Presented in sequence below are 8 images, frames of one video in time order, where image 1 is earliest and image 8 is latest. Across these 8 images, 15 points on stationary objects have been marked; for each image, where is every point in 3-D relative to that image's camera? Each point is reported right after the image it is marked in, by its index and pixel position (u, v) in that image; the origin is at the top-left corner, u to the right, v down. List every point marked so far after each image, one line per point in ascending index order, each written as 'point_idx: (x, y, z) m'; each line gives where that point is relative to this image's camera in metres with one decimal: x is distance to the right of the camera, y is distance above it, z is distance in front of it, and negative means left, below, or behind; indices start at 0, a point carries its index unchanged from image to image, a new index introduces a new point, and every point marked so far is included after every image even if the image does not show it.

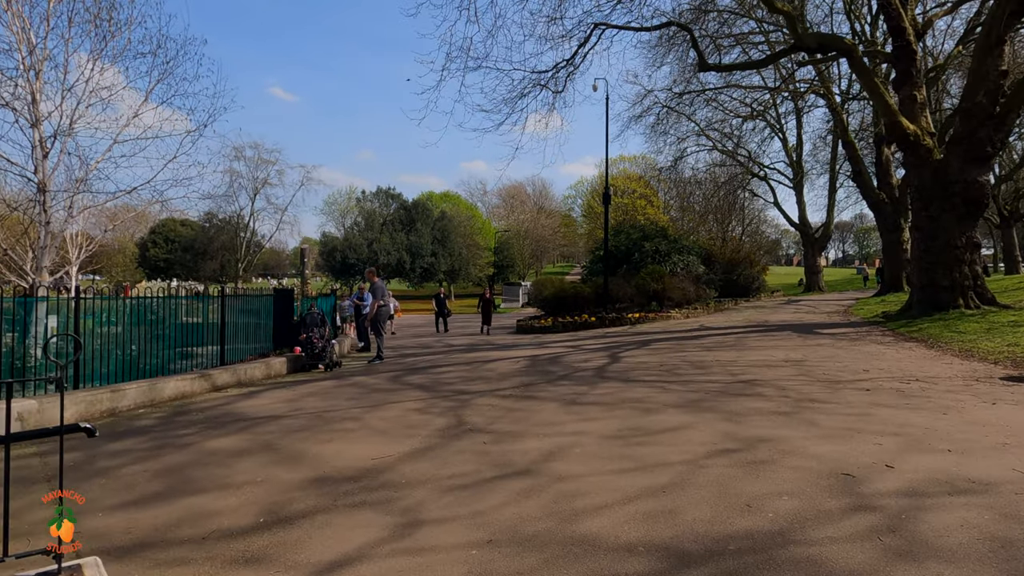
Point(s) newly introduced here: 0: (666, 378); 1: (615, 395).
0: (+2.4, -1.4, +8.8) m
1: (+1.4, -1.4, +7.6) m
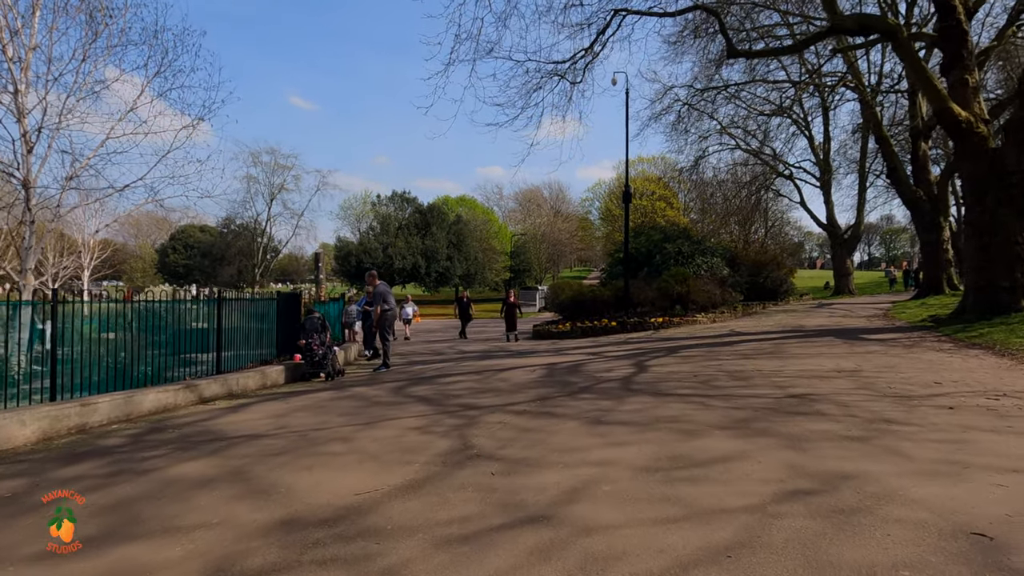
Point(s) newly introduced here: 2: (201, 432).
0: (+2.6, -1.4, +7.7) m
1: (+1.5, -1.4, +6.6) m
2: (-3.8, -1.7, +7.0) m
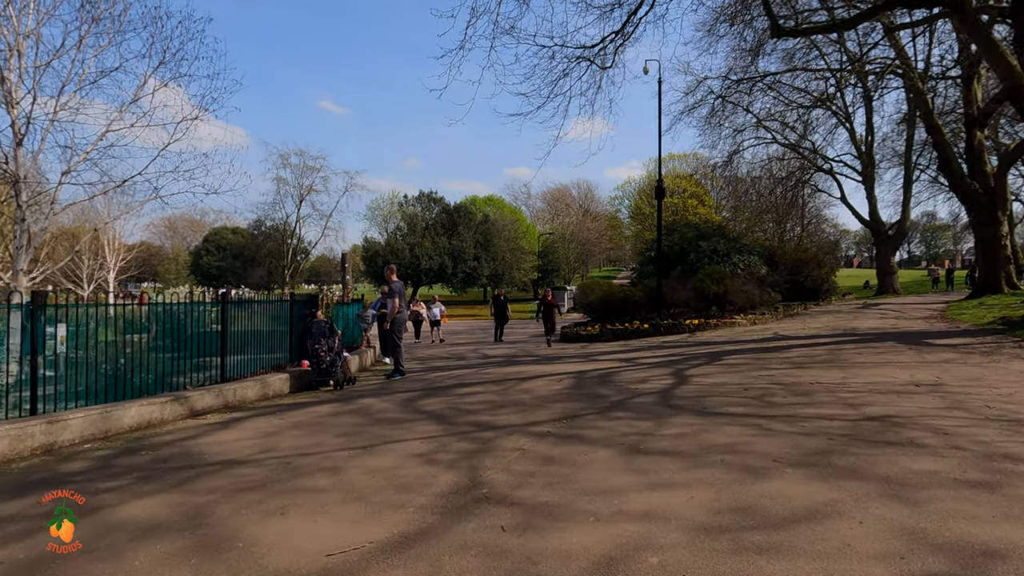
0: (+2.8, -1.4, +6.6) m
1: (+1.7, -1.4, +5.4) m
2: (-3.6, -1.8, +6.1) m
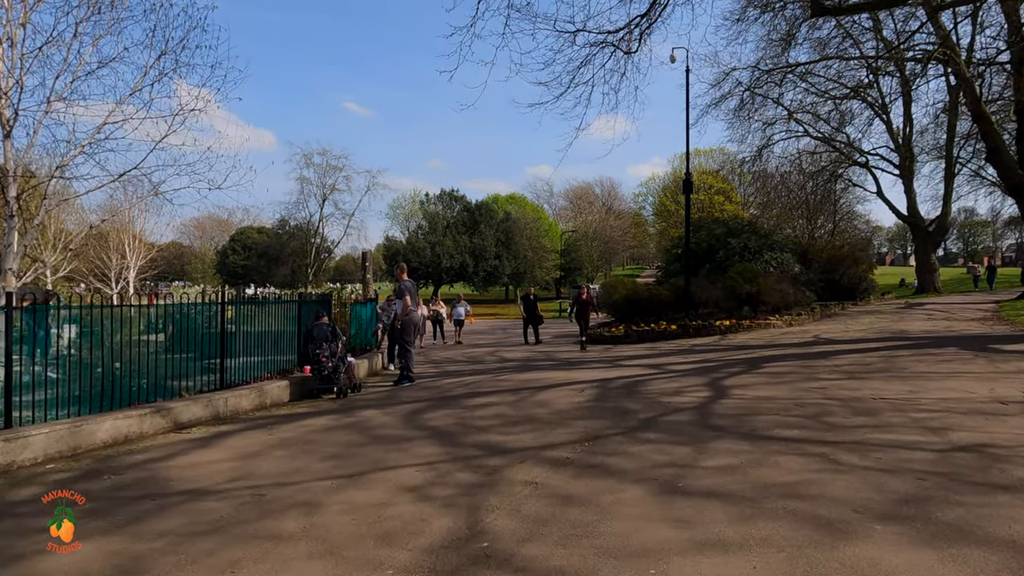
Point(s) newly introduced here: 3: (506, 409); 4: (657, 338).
0: (+3.0, -1.4, +5.5) m
1: (+1.8, -1.4, +4.5) m
2: (-3.4, -1.8, +5.4) m
3: (-0.1, -1.6, +7.8) m
4: (+4.6, -1.6, +18.3) m
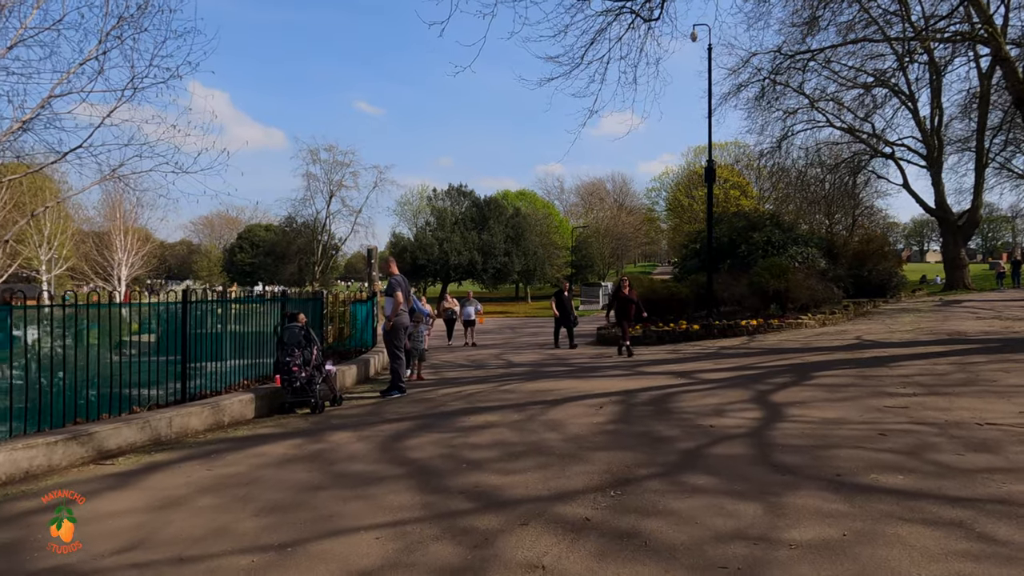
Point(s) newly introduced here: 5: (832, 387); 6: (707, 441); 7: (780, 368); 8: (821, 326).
0: (+2.9, -1.4, +4.0) m
1: (+1.8, -1.4, +3.0) m
2: (-3.5, -1.8, +3.9) m
3: (0.0, -1.6, +6.3) m
4: (+4.8, -1.5, +16.7) m
5: (+4.3, -1.3, +7.7) m
6: (+1.8, -1.4, +5.5) m
7: (+4.5, -1.4, +9.8) m
8: (+9.9, -1.2, +18.4) m
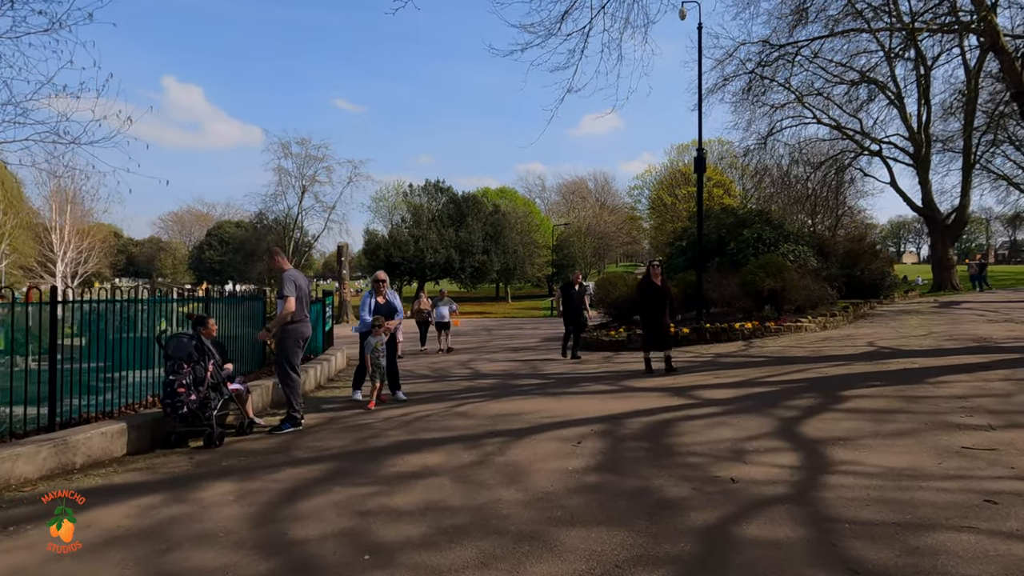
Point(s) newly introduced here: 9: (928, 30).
0: (+2.6, -1.3, +2.3) m
1: (+1.4, -1.4, +1.2) m
2: (-3.8, -1.7, +2.0) m
3: (-0.5, -1.6, +4.5) m
4: (+4.1, -1.5, +15.0) m
5: (+3.8, -1.3, +6.0) m
6: (+1.4, -1.4, +3.7) m
7: (+4.0, -1.3, +8.1) m
8: (+9.0, -1.2, +16.8) m
9: (+11.0, +6.7, +15.4) m
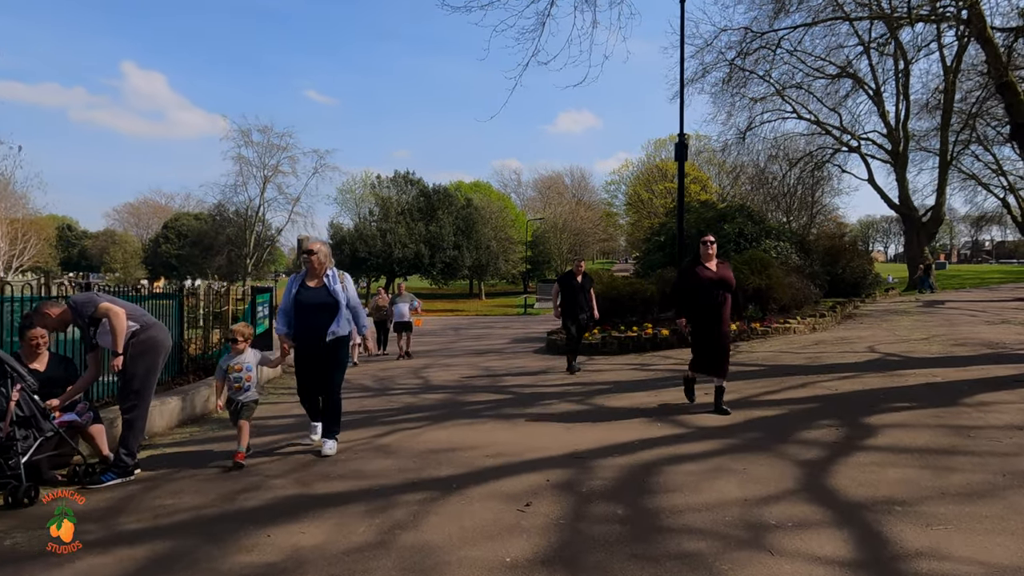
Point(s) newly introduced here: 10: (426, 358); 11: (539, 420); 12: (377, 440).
0: (+2.1, -1.4, +0.7) m
1: (+1.0, -1.4, -0.4) m
2: (-4.2, -1.7, +0.2) m
3: (-1.0, -1.5, +2.8) m
4: (+3.1, -1.4, +13.5) m
5: (+3.2, -1.3, +4.5) m
6: (+0.9, -1.4, +2.1) m
7: (+3.3, -1.3, +6.5) m
8: (+8.0, -1.1, +15.5) m
9: (+10.1, +6.8, +14.1) m
10: (-2.3, -1.8, +15.1) m
11: (+0.3, -1.5, +6.7) m
12: (-1.5, -1.6, +6.2) m
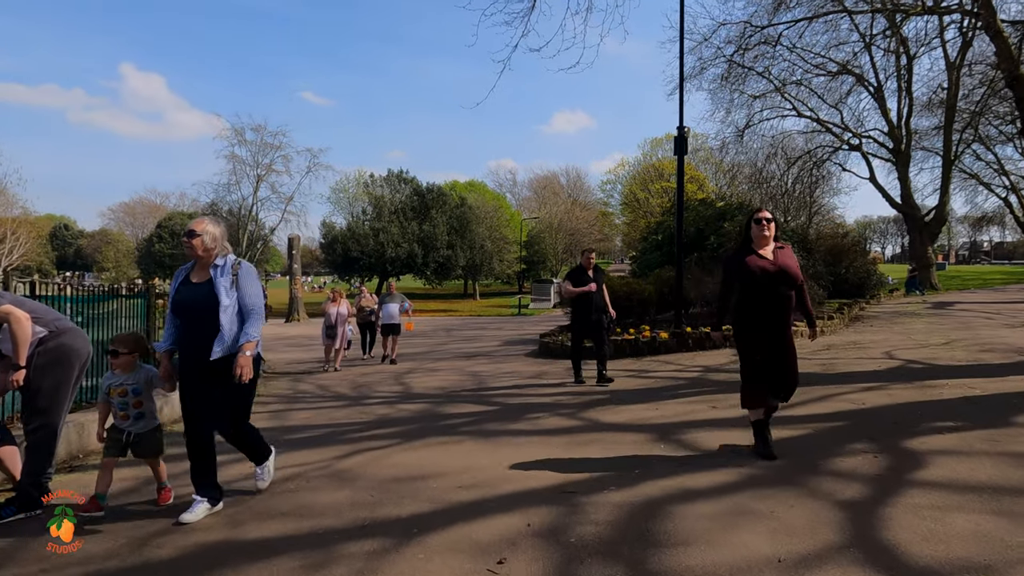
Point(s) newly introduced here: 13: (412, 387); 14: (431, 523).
0: (+2.0, -1.4, -0.2) m
1: (+0.9, -1.4, -1.3) m
2: (-4.4, -1.7, -0.7) m
3: (-1.2, -1.5, +1.9) m
4: (+2.9, -1.4, +12.6) m
5: (+3.0, -1.3, +3.6) m
6: (+0.8, -1.4, +1.2) m
7: (+3.1, -1.3, +5.7) m
8: (+7.8, -1.2, +14.7) m
9: (+9.9, +6.7, +13.3) m
10: (-2.5, -1.8, +14.2) m
11: (+0.1, -1.5, +5.8) m
12: (-1.7, -1.6, +5.4) m
13: (-1.7, -1.7, +10.2) m
14: (-0.6, -1.5, +3.8) m
